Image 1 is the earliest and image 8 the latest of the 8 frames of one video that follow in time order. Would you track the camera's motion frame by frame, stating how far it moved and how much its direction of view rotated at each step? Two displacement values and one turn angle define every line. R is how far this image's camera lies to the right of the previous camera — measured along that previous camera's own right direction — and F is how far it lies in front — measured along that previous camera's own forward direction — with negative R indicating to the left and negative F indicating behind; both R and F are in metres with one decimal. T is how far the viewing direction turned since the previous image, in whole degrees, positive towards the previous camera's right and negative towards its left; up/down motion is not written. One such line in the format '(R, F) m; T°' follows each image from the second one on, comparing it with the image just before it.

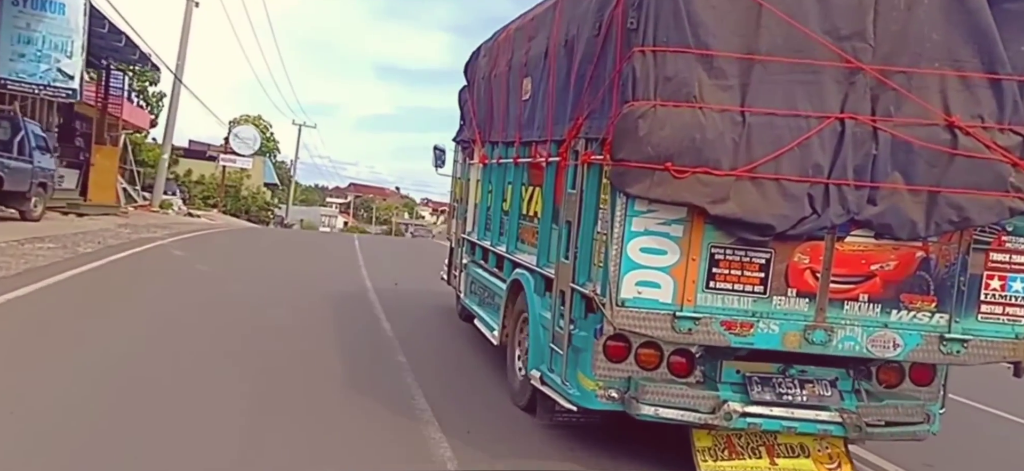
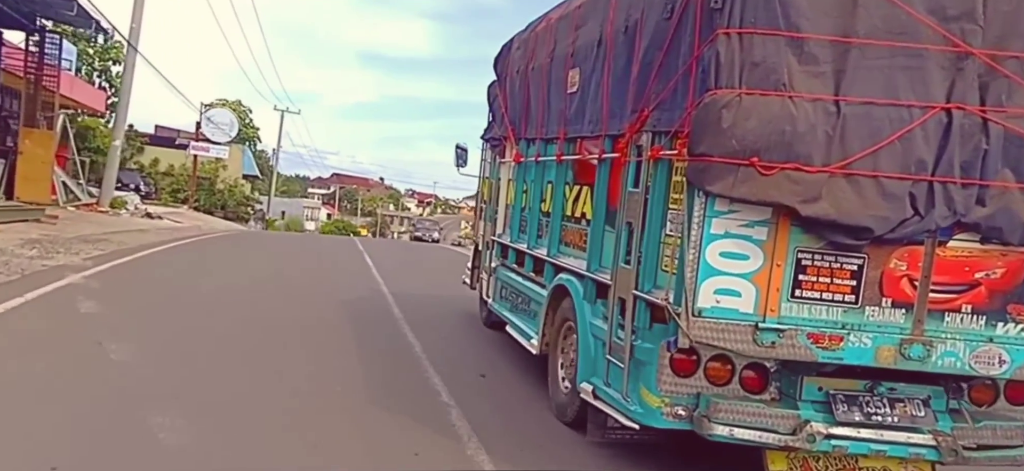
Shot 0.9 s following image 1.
(-0.3, +0.4) m; 0°
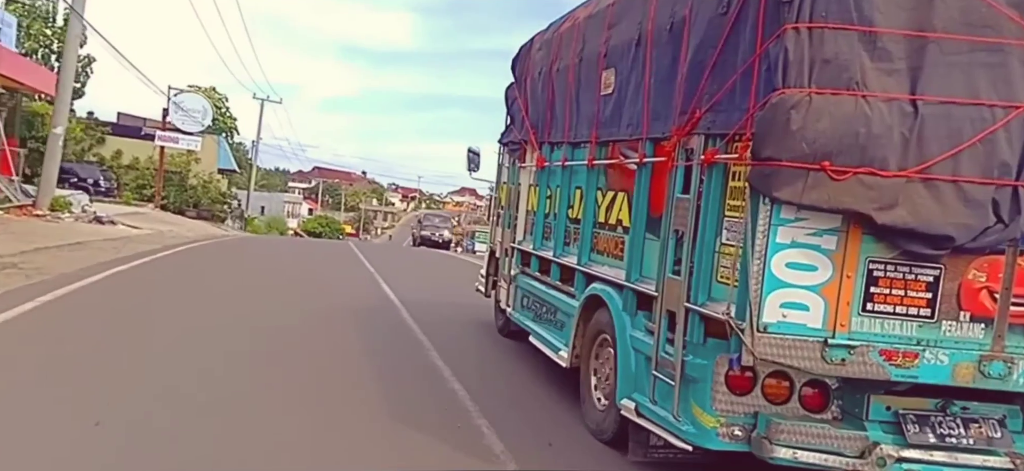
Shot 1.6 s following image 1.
(-0.3, +0.3) m; 0°
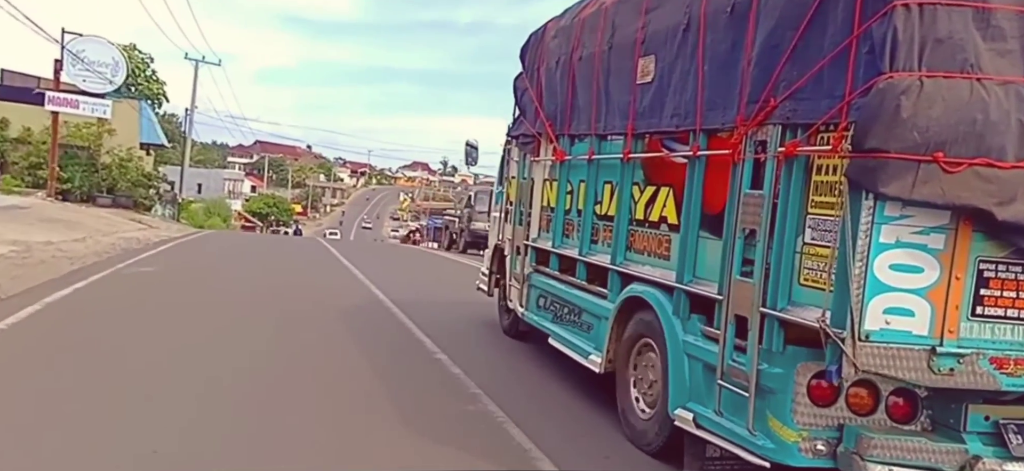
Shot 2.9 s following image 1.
(-0.5, +0.4) m; +2°
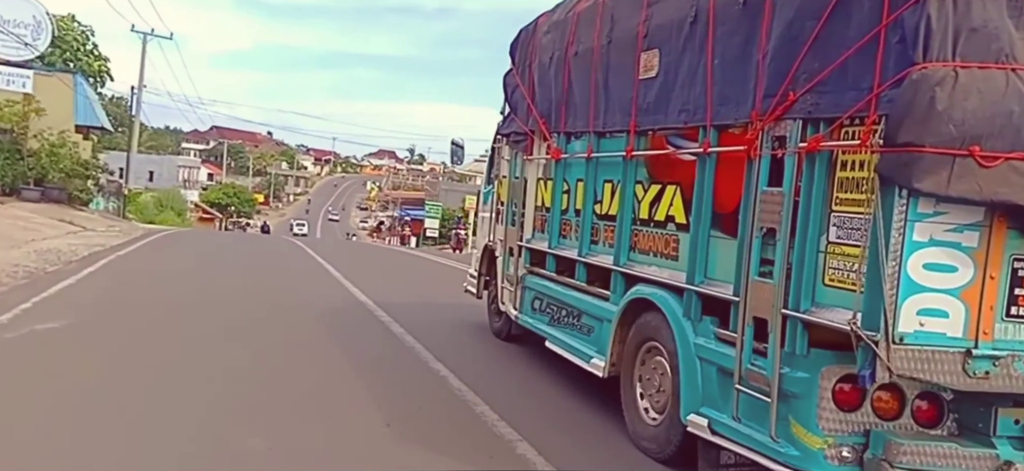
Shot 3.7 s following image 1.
(-0.2, +0.2) m; +2°
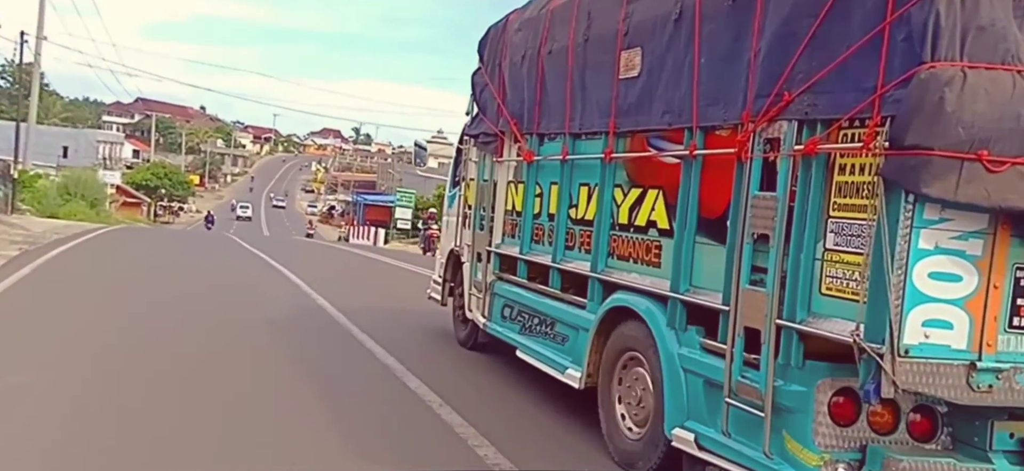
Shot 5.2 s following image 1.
(-0.1, +0.2) m; +3°
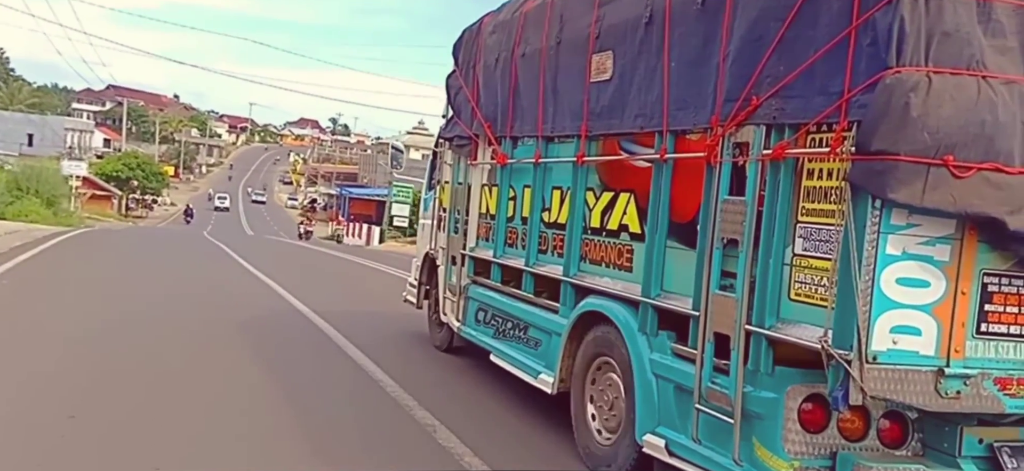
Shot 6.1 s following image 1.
(+0.1, +0.1) m; +1°
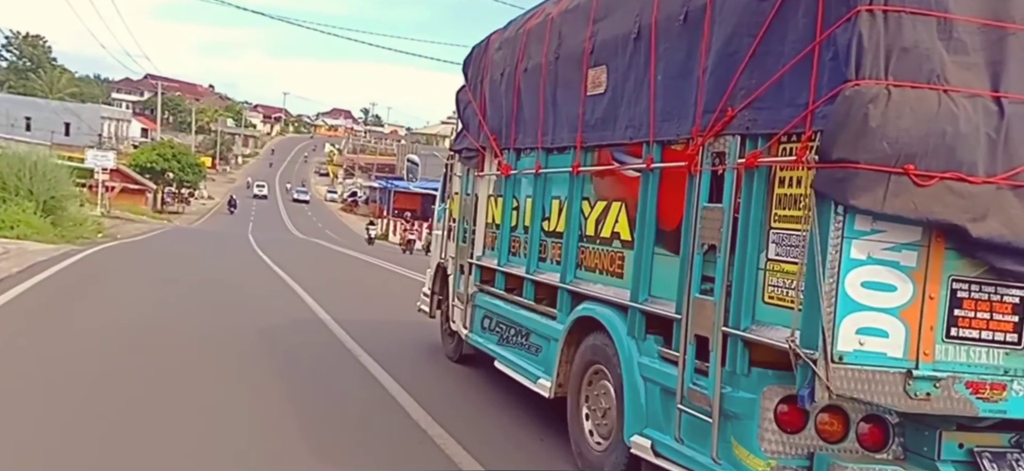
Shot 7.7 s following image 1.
(+0.2, -0.2) m; -2°
